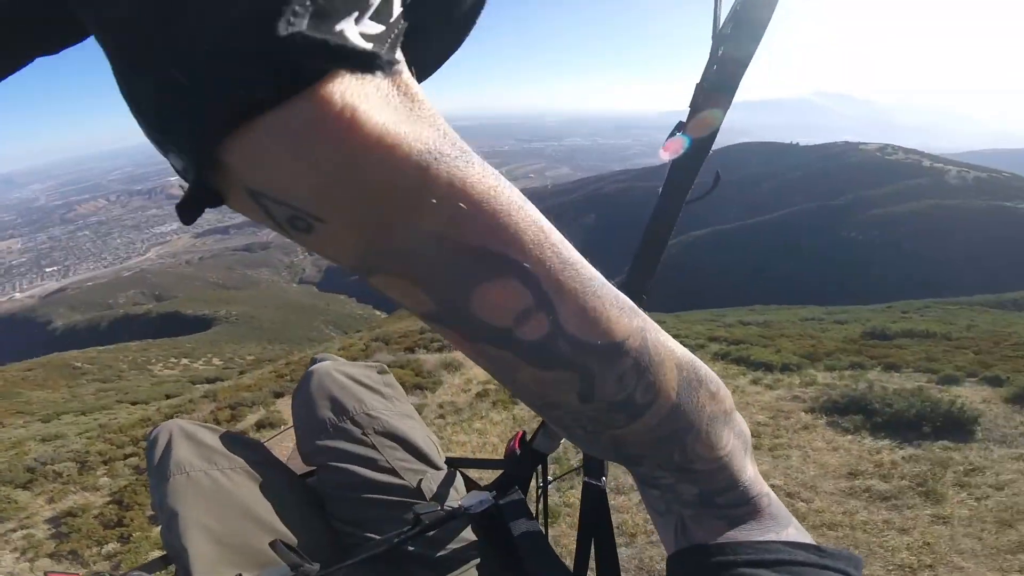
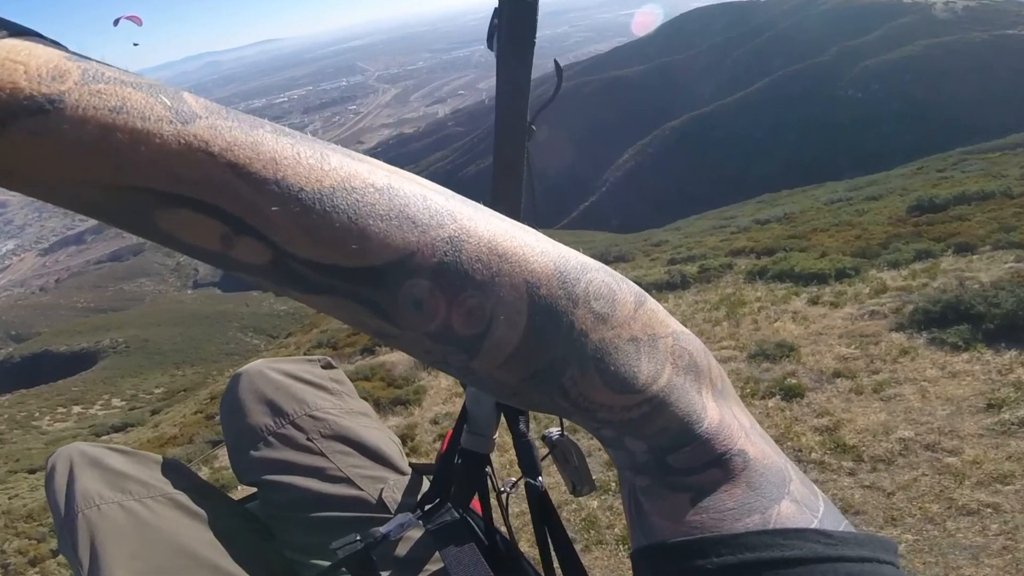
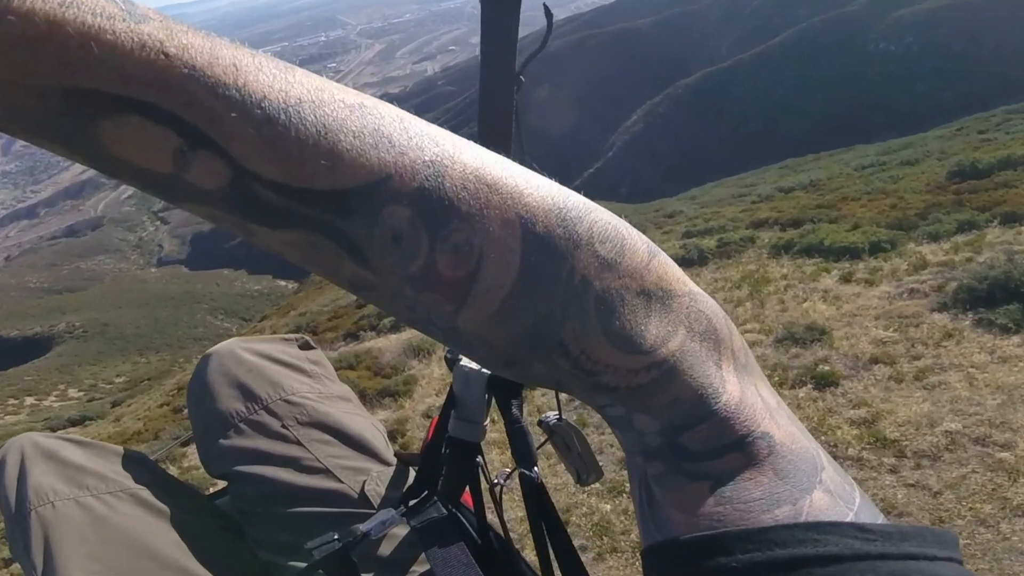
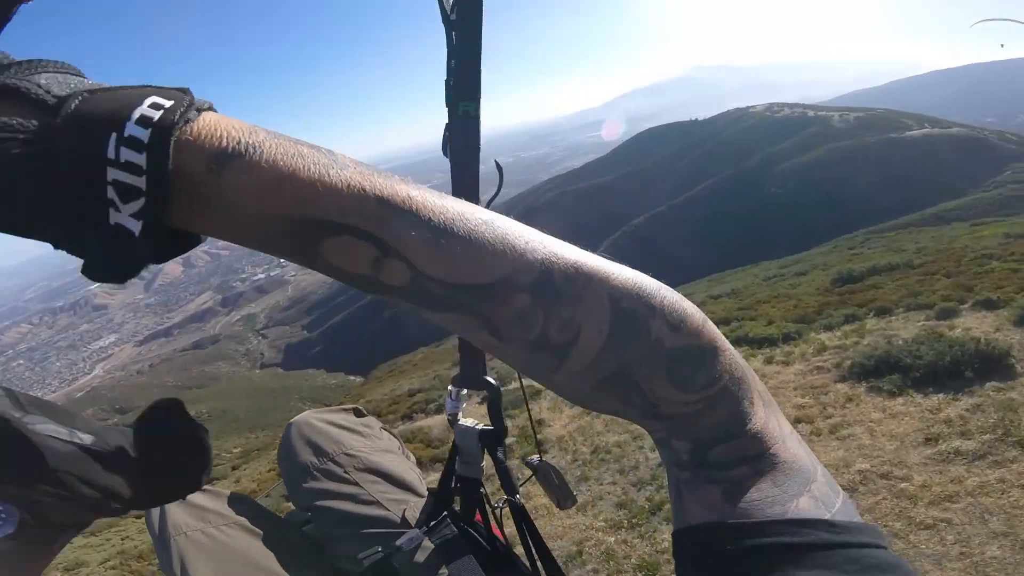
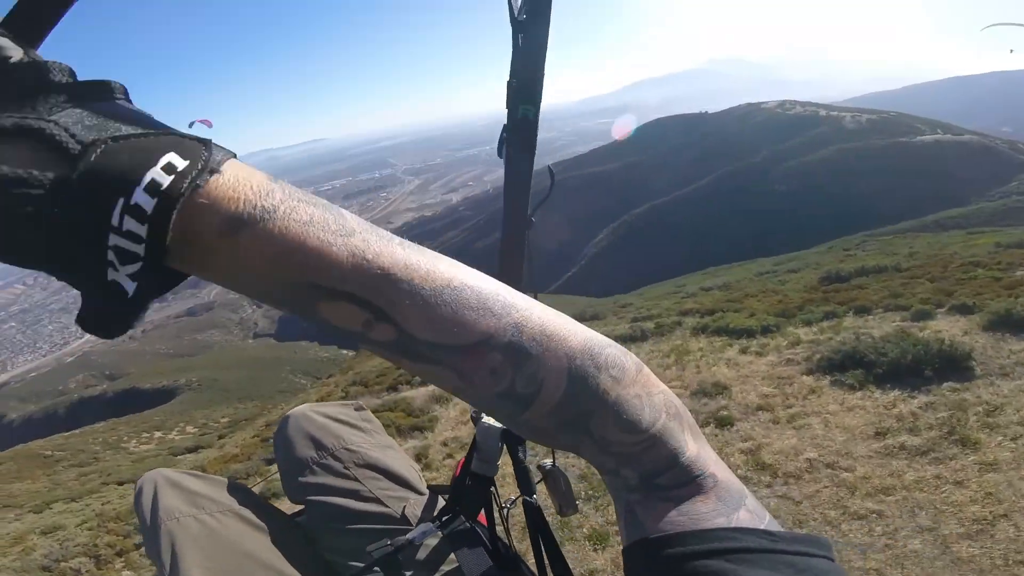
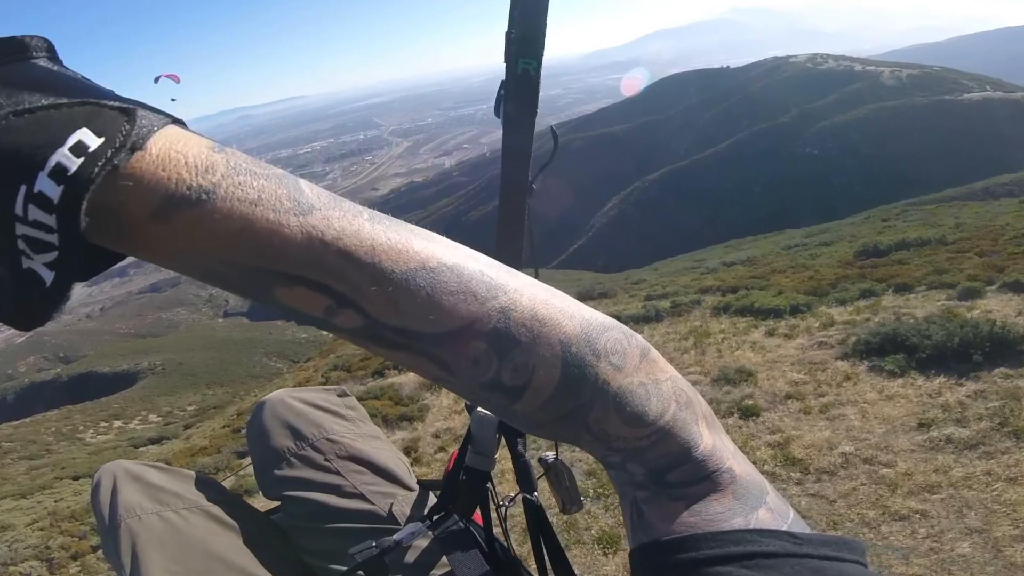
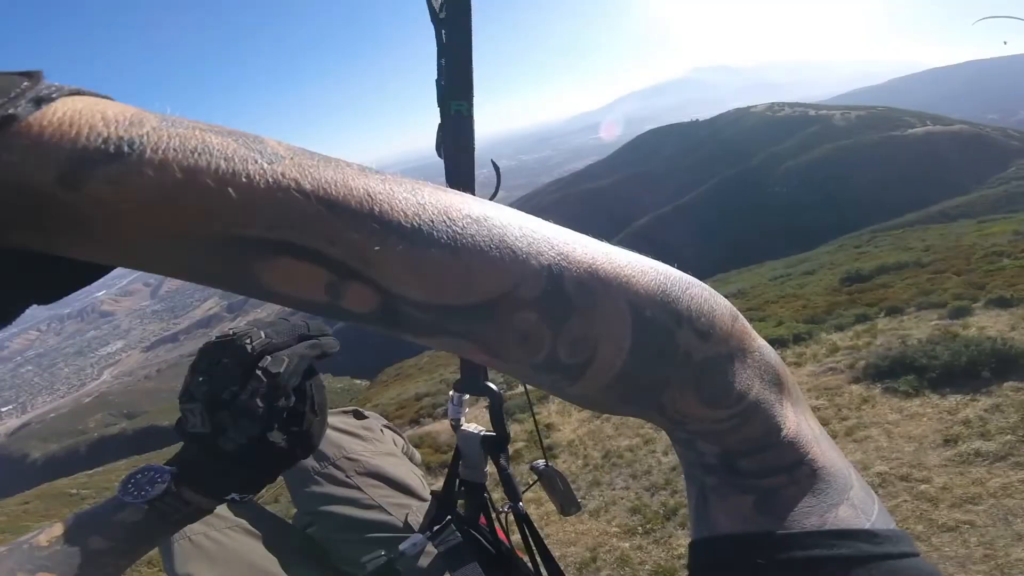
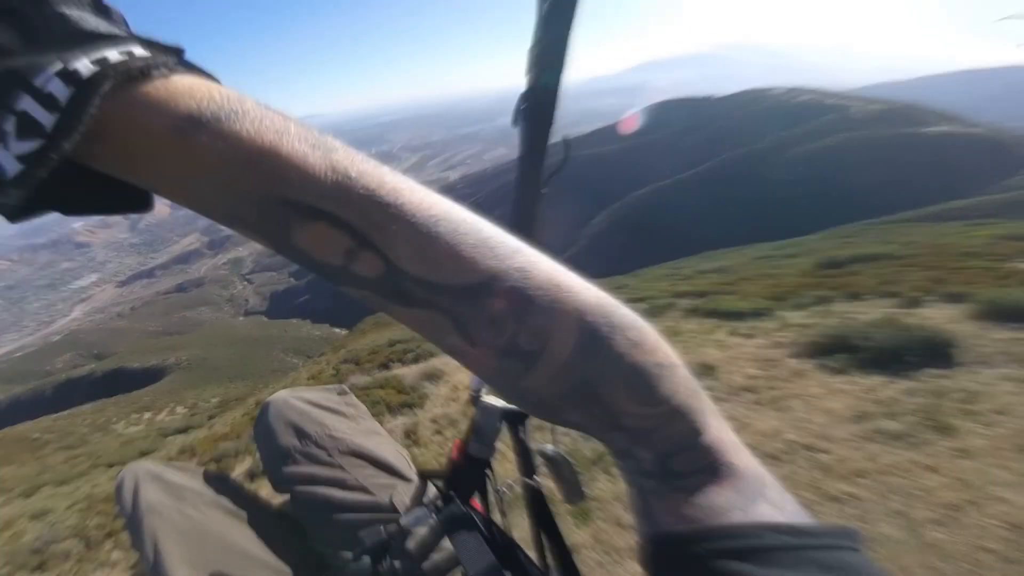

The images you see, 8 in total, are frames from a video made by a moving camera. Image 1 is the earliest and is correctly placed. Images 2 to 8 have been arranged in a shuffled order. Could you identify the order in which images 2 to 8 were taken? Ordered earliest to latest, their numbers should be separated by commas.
5, 4, 7, 8, 6, 2, 3
